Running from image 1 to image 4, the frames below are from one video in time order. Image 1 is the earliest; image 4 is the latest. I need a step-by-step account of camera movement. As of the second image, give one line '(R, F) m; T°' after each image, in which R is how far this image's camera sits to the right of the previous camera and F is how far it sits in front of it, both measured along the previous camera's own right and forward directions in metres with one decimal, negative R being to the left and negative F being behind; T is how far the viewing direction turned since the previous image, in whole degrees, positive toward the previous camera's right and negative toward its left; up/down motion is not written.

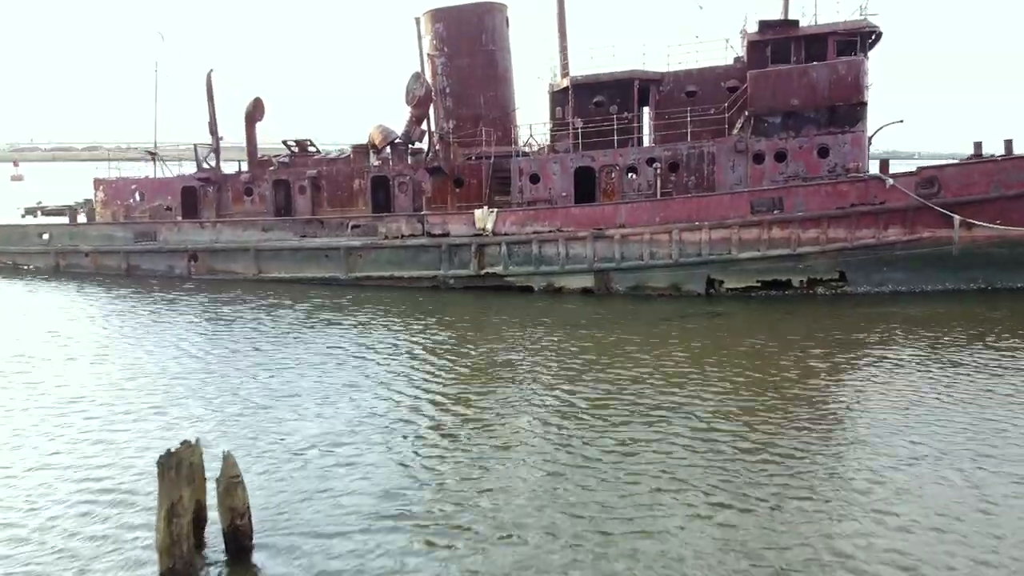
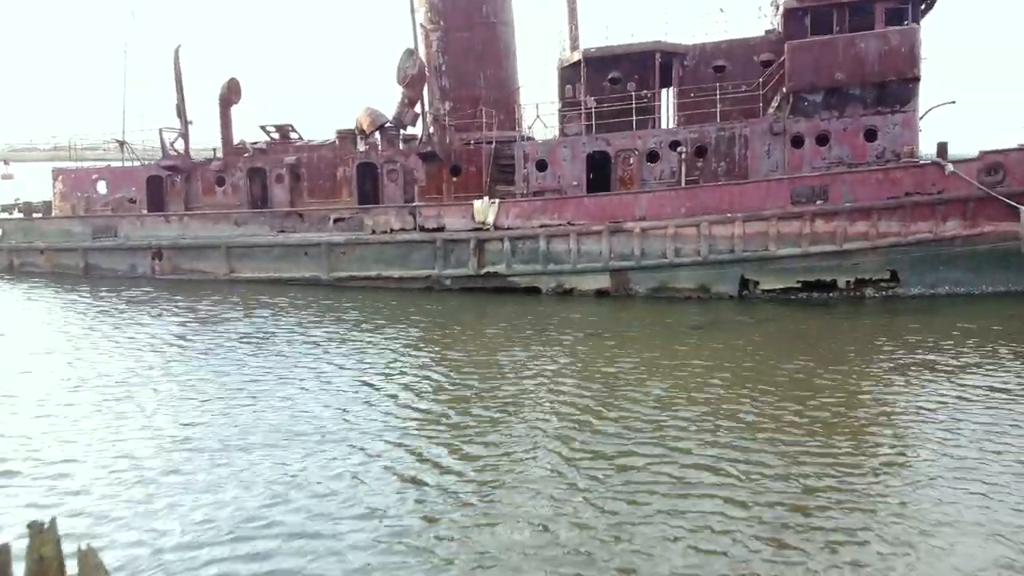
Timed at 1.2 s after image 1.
(0.0, +2.2) m; 0°
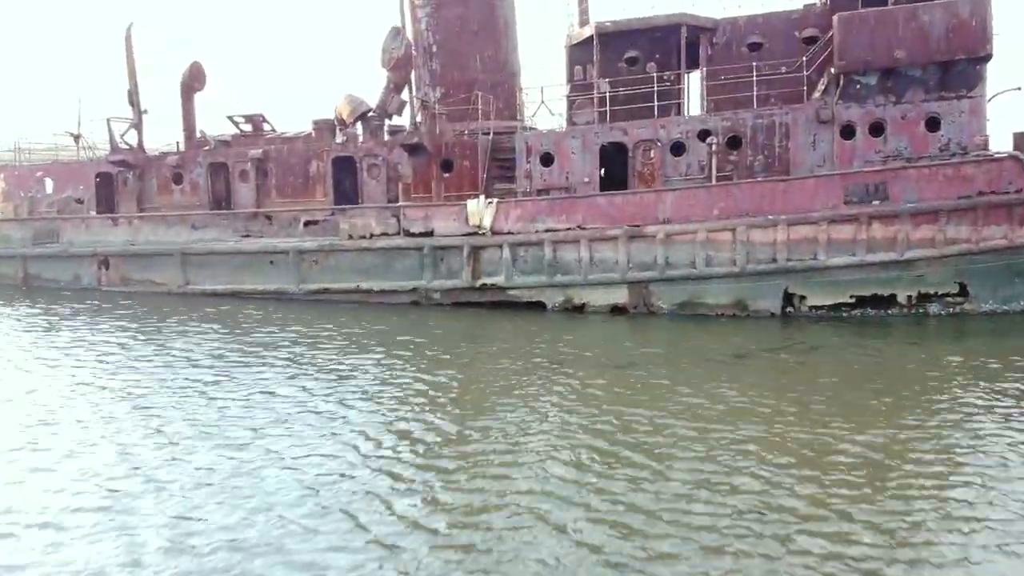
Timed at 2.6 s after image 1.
(0.0, +2.4) m; 0°
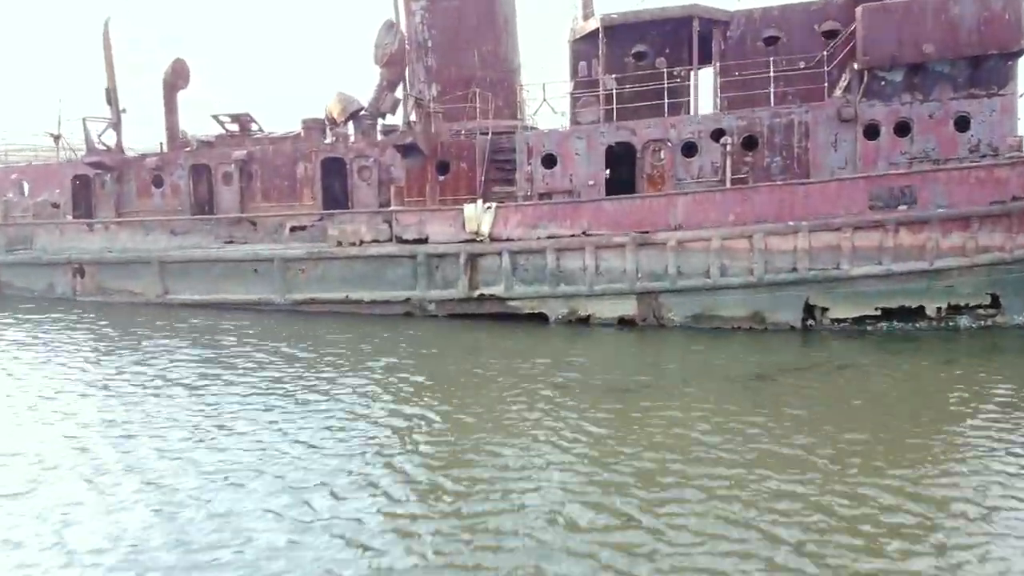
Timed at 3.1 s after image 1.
(0.0, +0.9) m; 0°
